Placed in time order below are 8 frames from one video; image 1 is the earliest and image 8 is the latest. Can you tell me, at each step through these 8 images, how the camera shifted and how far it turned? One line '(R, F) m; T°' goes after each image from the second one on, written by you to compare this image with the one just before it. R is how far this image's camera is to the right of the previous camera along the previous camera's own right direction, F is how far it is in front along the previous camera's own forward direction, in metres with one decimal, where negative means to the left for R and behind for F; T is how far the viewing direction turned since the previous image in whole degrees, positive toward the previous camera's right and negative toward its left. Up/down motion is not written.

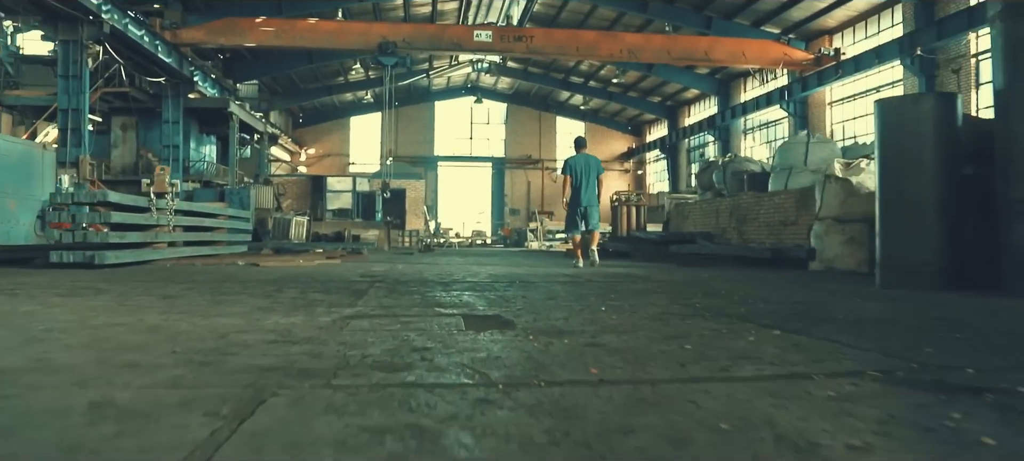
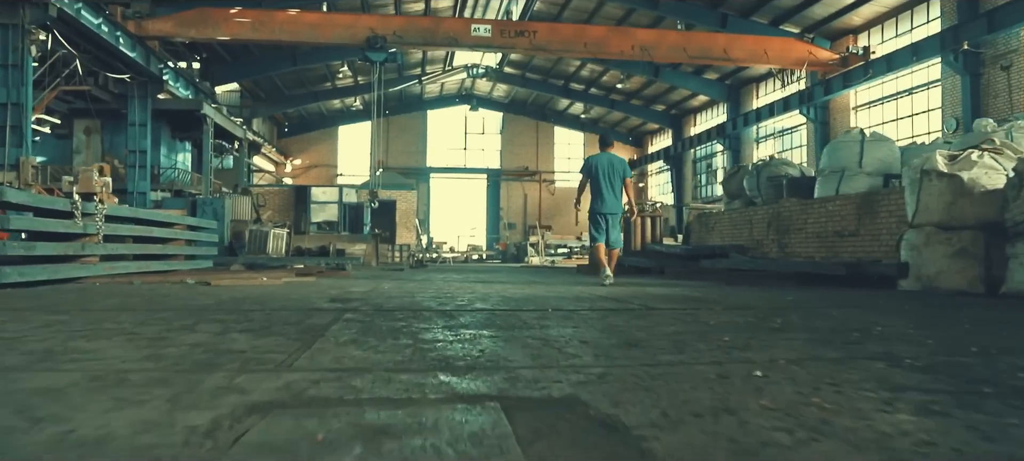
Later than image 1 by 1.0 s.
(-0.2, +1.5) m; +1°
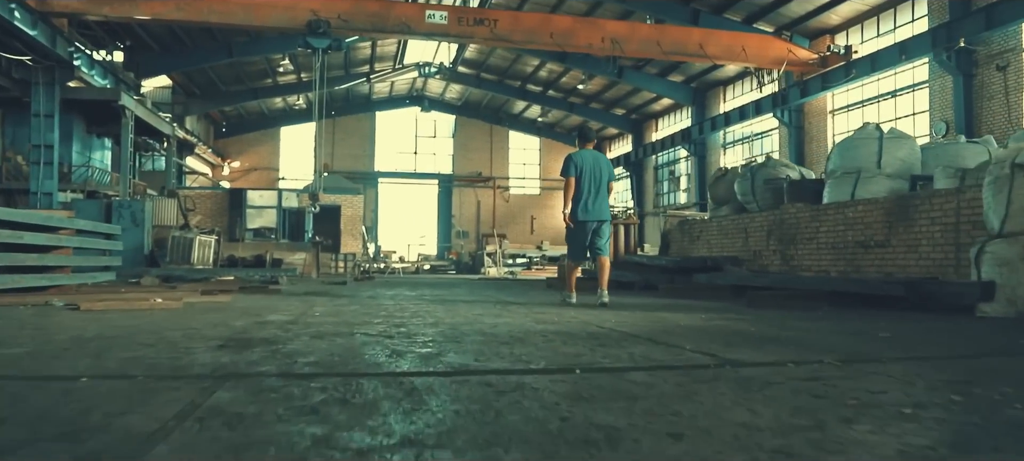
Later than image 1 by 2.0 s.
(-0.2, +1.4) m; +4°
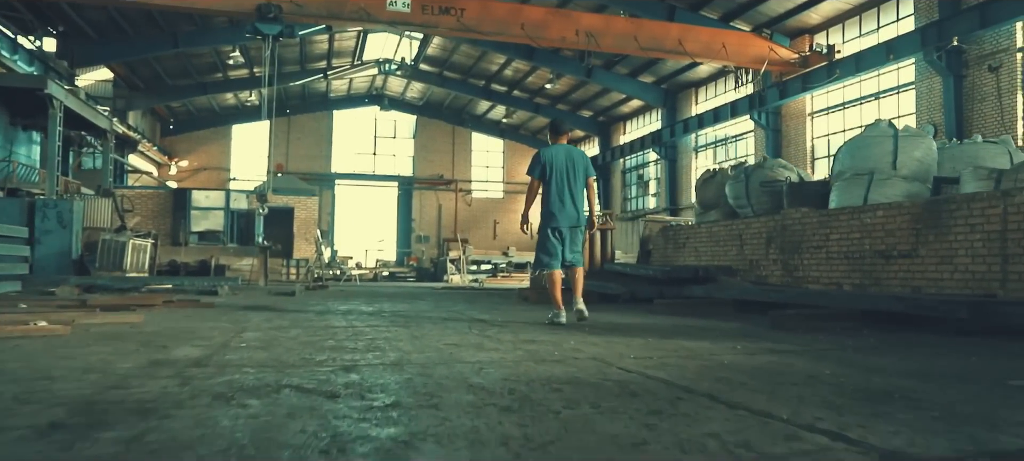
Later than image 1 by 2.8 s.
(-0.1, +1.0) m; +3°
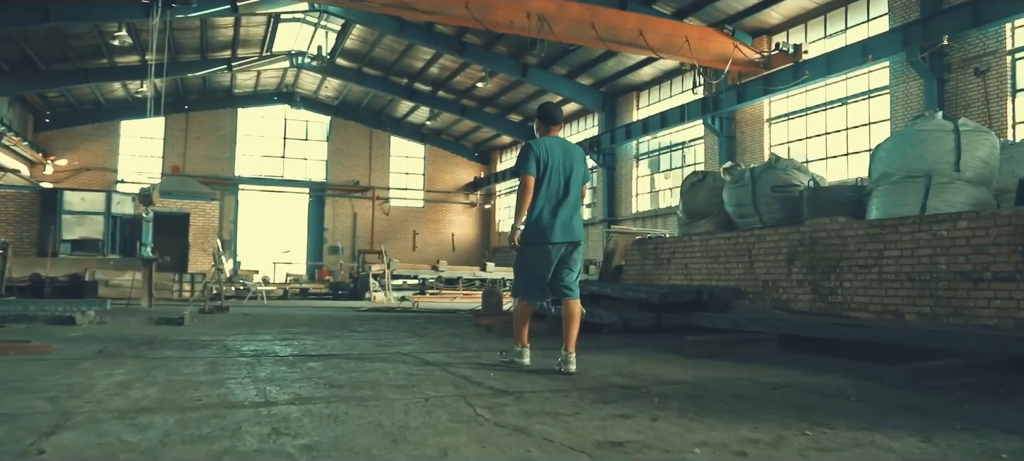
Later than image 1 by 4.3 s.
(-0.4, +1.8) m; +7°
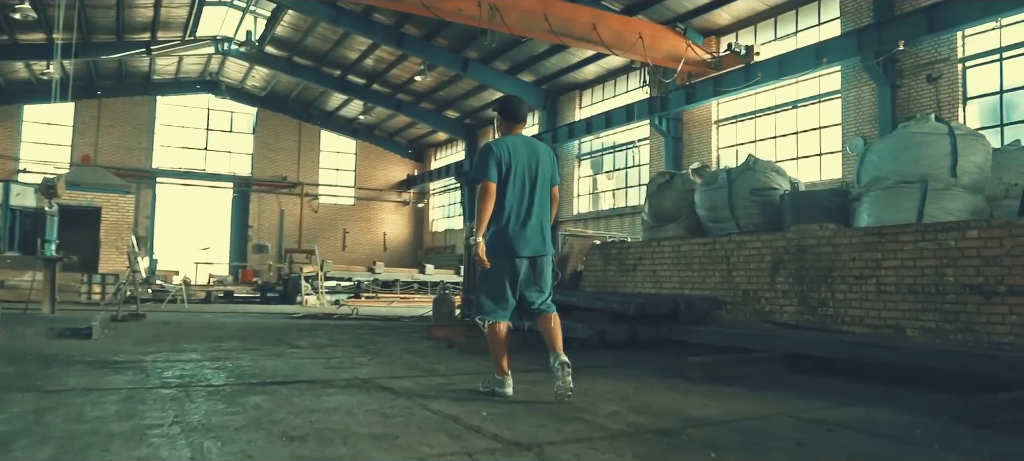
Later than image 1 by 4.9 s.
(-0.3, +0.6) m; +5°
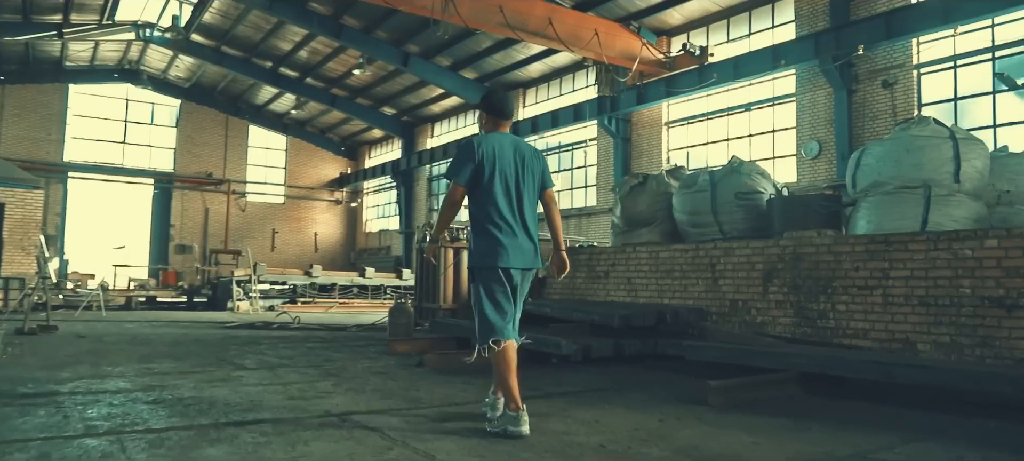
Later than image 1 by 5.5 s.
(-0.3, +0.6) m; +5°
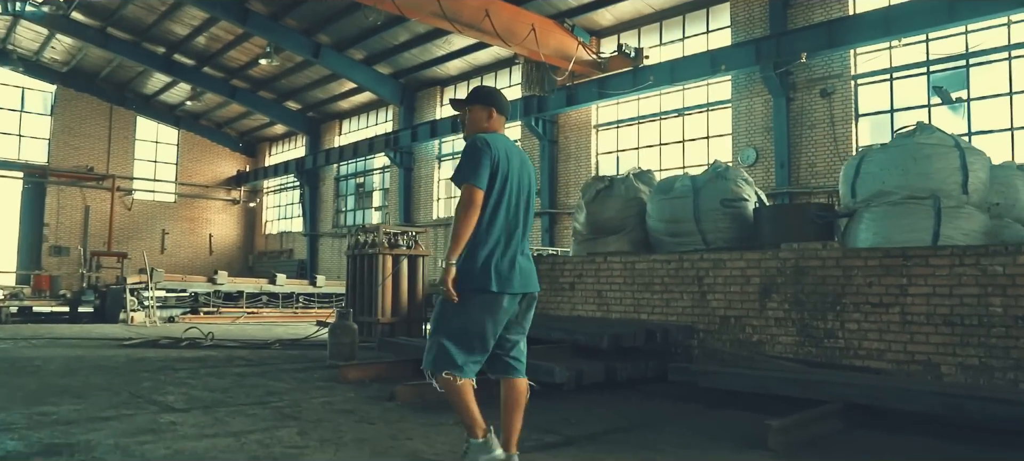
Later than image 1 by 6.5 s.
(-0.5, +0.7) m; +8°
